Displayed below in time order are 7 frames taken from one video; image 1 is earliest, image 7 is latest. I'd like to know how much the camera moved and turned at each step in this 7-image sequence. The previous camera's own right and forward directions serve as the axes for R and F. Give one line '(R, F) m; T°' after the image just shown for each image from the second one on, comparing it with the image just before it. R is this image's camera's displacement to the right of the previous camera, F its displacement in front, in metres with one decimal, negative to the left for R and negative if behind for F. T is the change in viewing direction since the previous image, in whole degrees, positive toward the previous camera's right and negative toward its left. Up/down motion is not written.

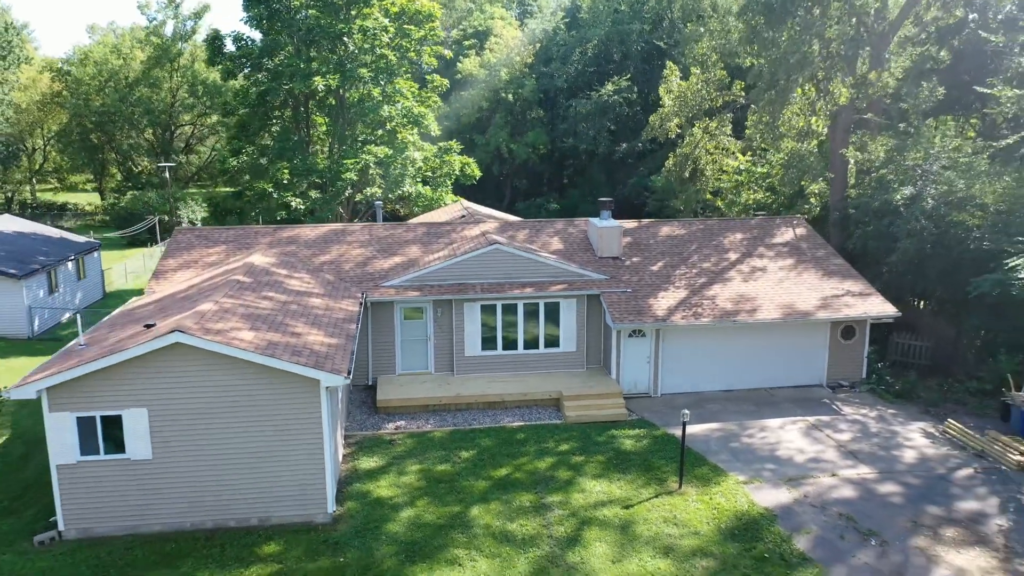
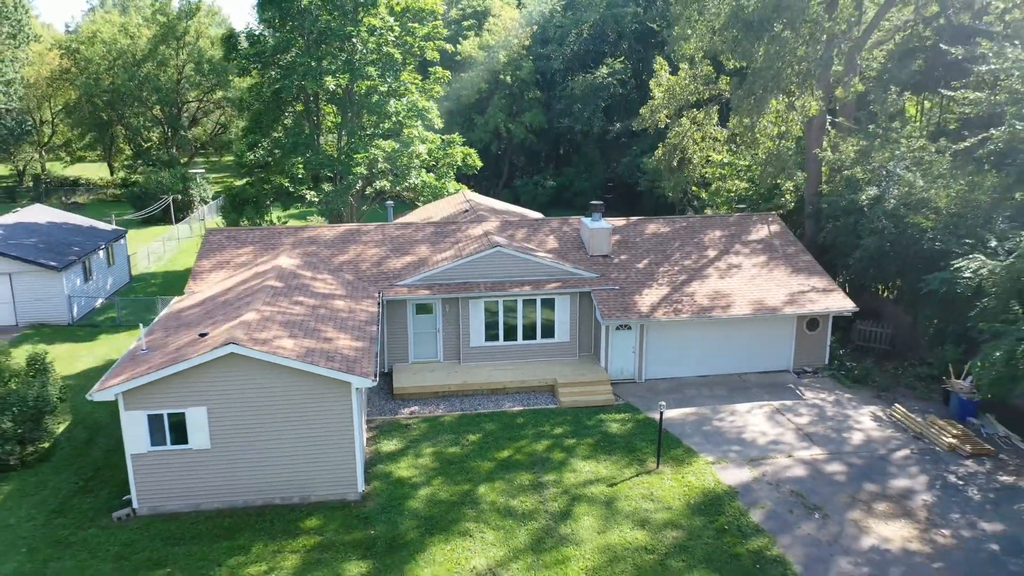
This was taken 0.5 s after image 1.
(-0.1, -1.7) m; 0°
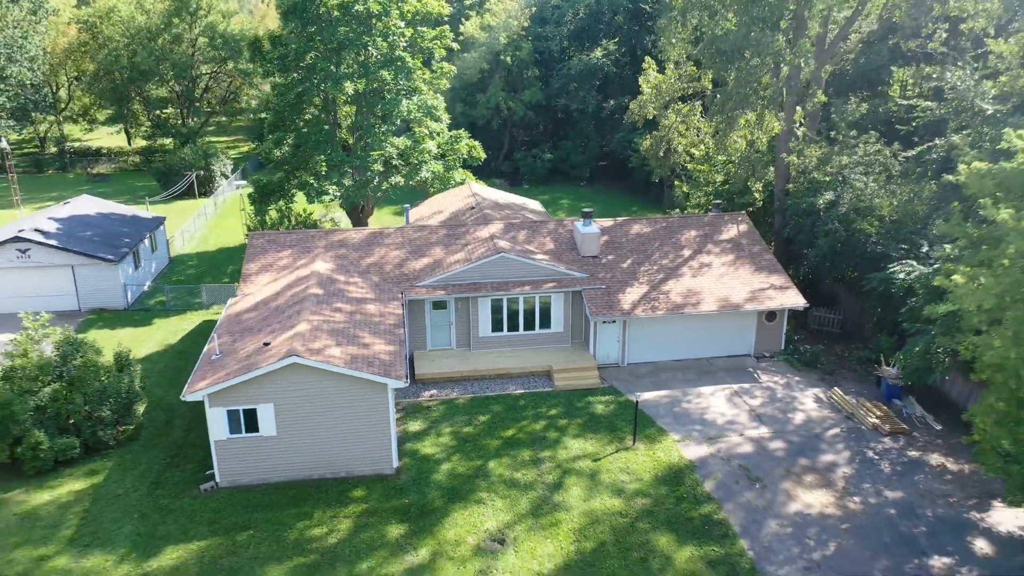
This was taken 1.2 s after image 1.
(-0.1, -2.8) m; 0°
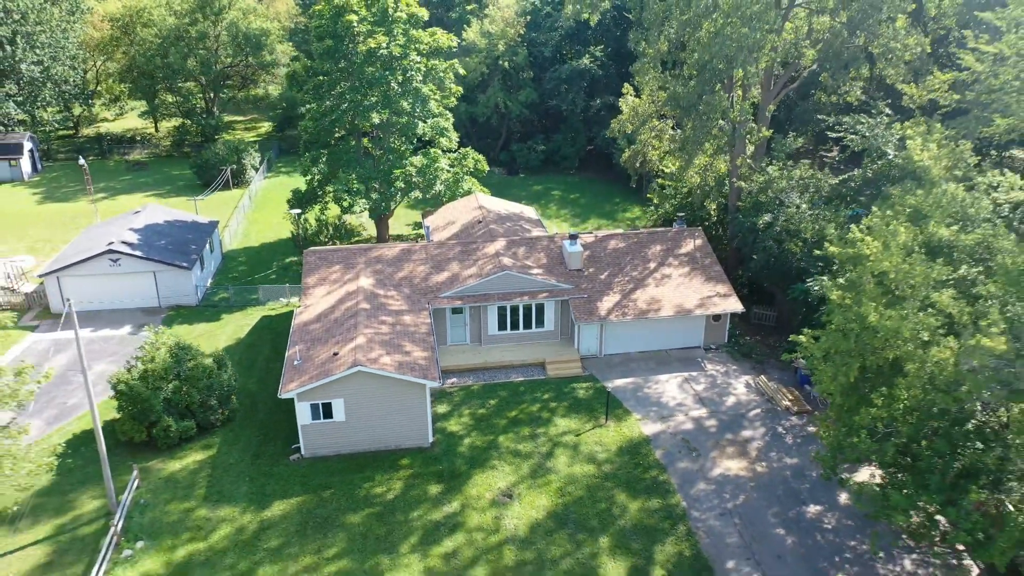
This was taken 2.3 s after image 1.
(-0.3, -5.3) m; 0°
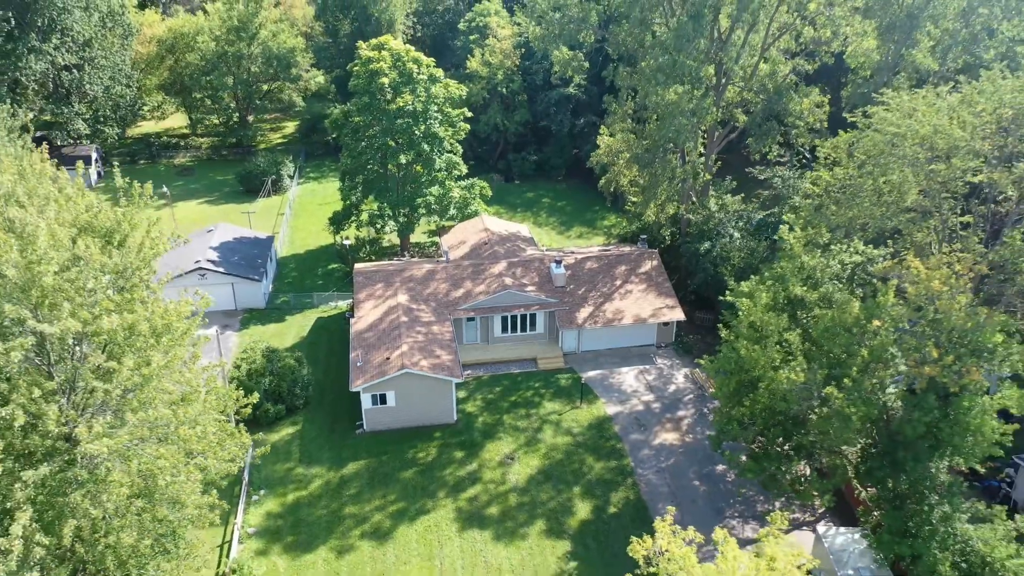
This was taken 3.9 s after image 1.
(-0.3, -8.1) m; +1°
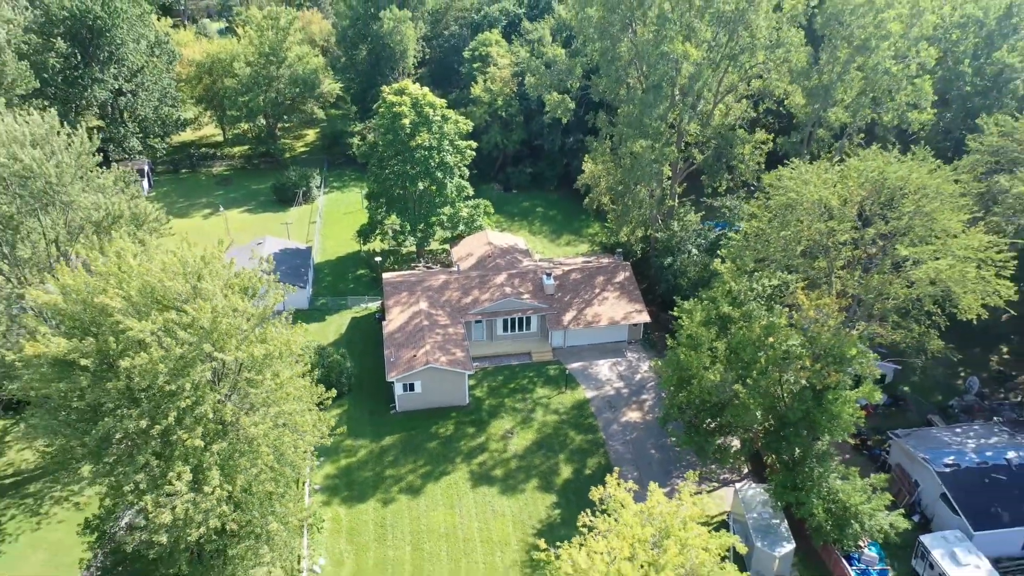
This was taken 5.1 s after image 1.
(-0.2, -8.0) m; 0°
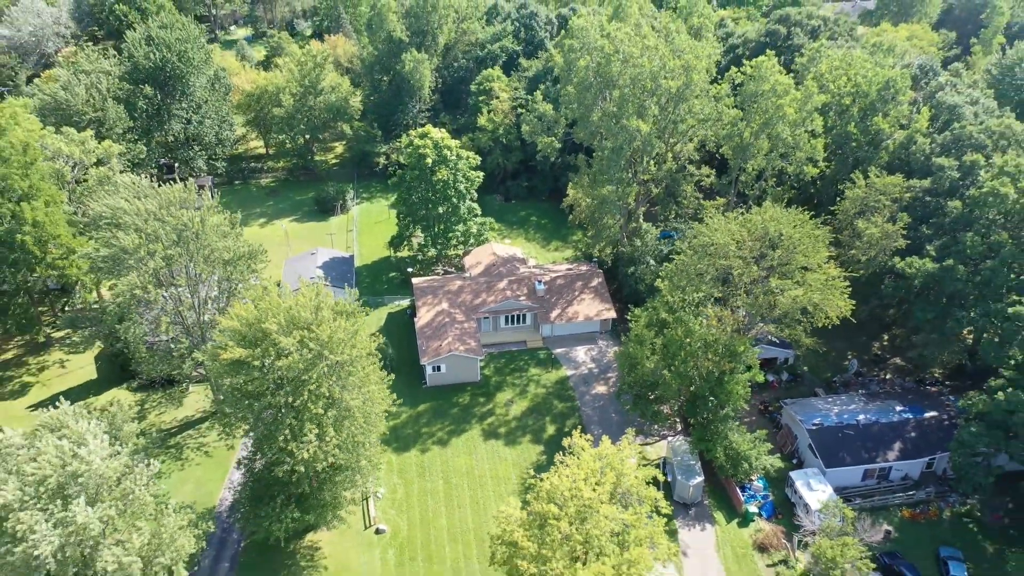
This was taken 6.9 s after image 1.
(-0.2, -13.1) m; 0°
